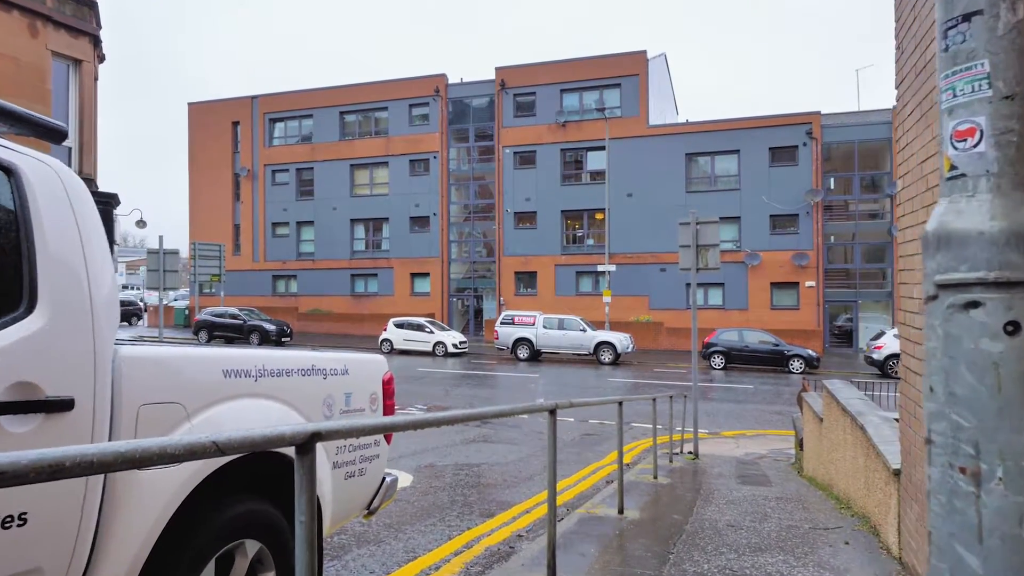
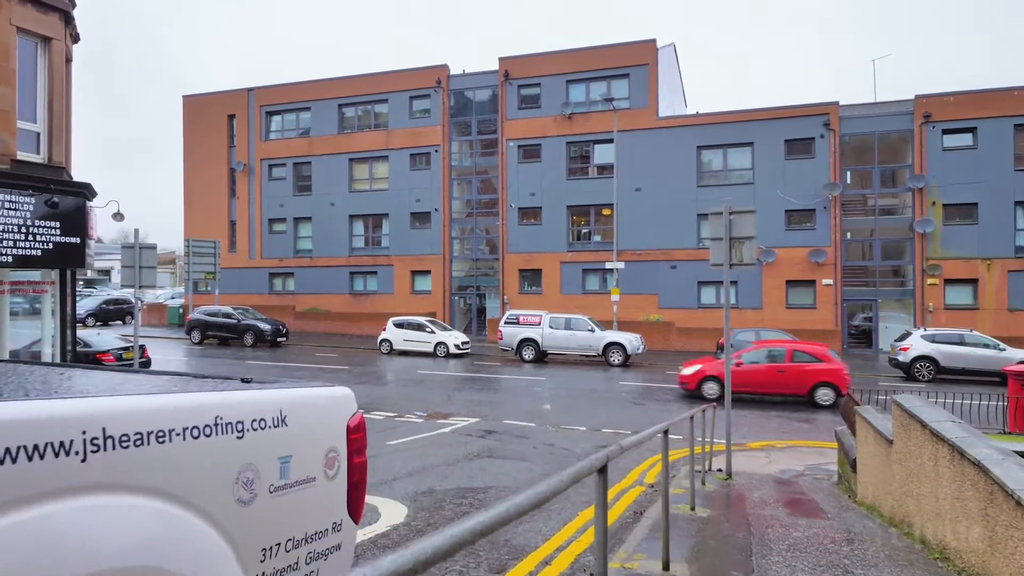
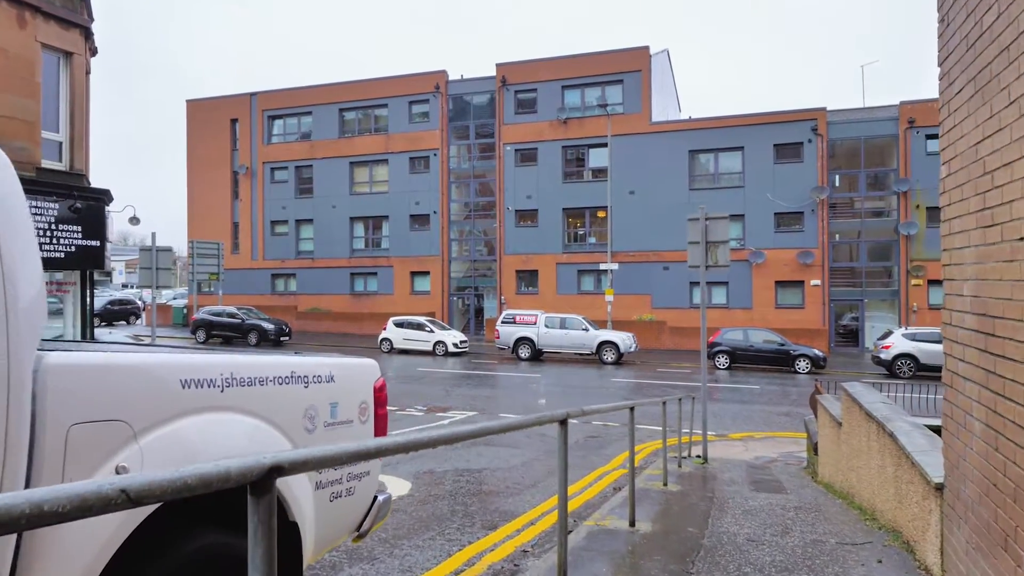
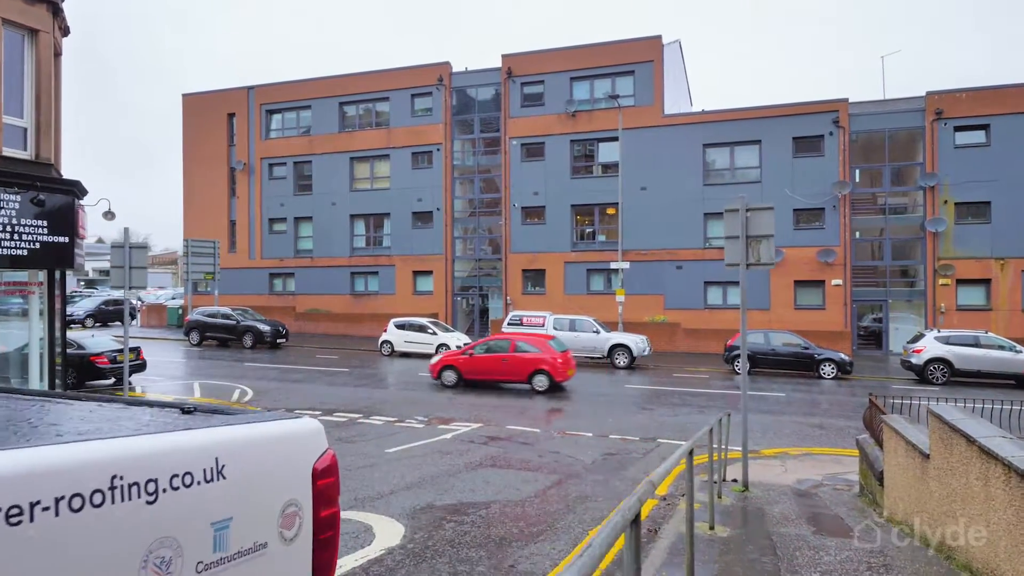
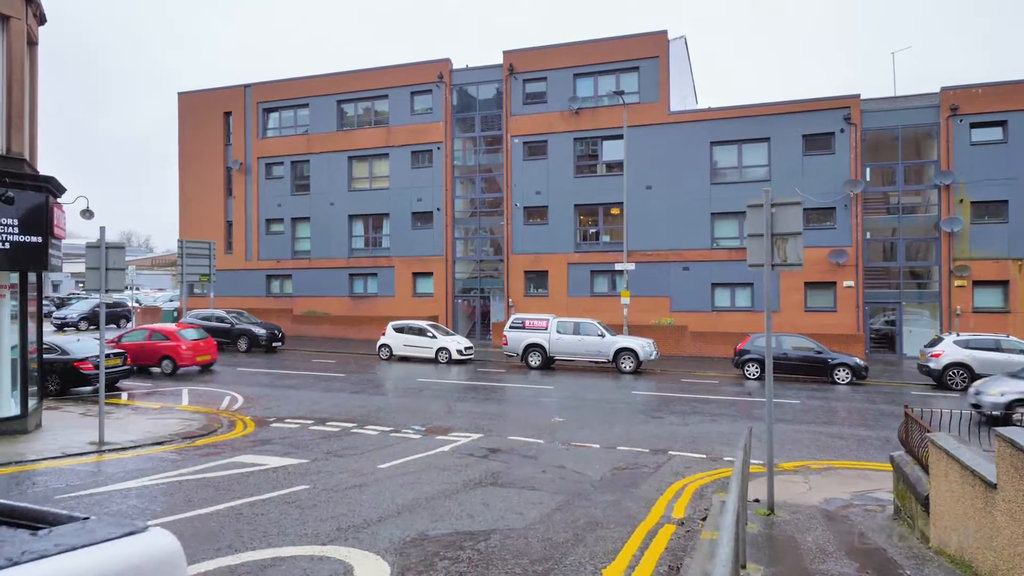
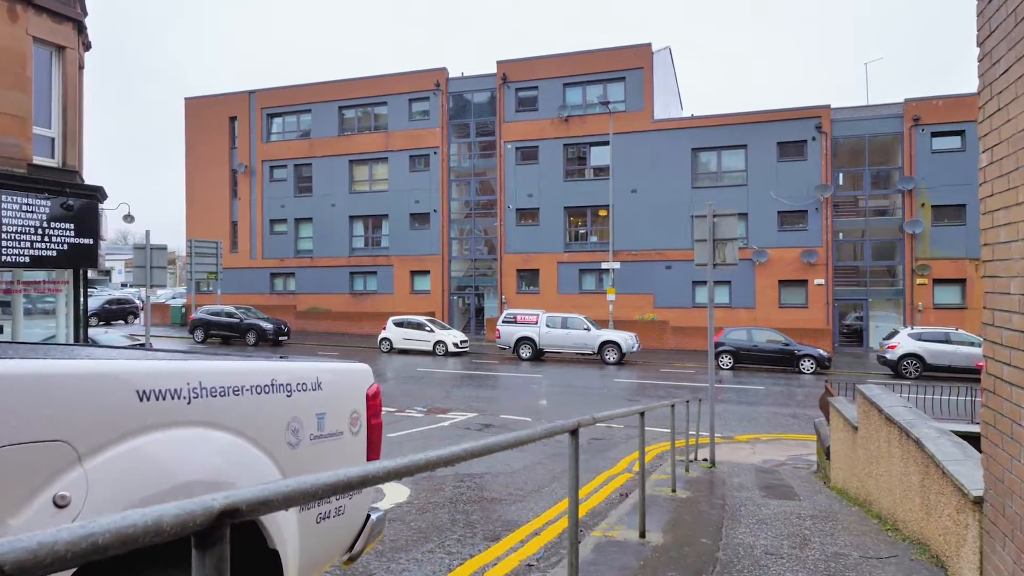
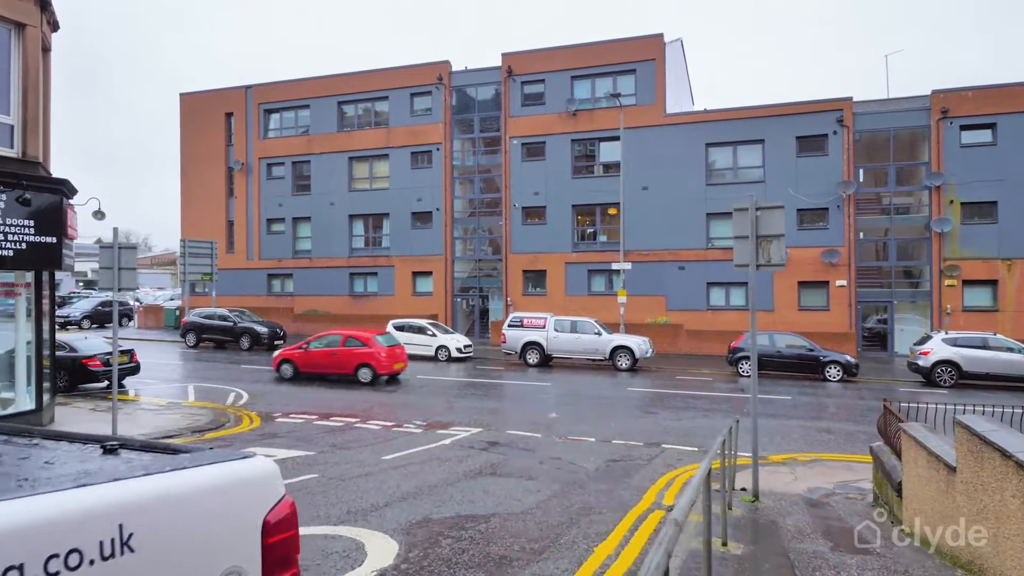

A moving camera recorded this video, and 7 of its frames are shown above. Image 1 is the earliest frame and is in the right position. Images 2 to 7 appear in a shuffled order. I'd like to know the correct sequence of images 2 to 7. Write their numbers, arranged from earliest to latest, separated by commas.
3, 6, 2, 4, 7, 5
